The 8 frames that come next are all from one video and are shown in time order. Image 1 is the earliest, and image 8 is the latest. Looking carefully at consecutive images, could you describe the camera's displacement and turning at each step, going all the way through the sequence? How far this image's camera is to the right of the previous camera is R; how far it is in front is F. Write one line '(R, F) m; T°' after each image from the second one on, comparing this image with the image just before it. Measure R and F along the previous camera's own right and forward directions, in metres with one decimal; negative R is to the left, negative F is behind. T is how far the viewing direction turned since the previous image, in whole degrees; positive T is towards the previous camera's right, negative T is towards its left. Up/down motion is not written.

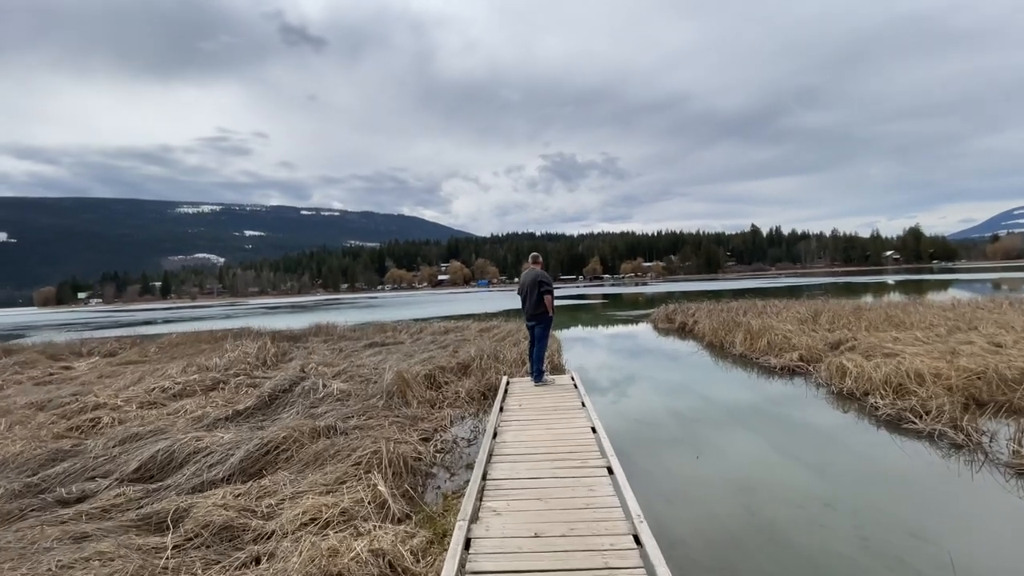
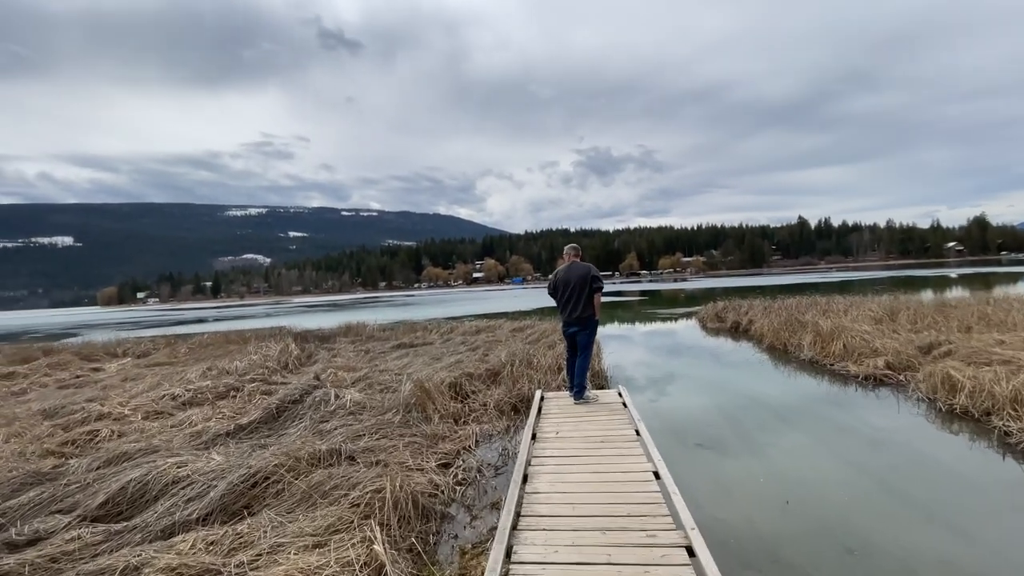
(0.0, +1.2) m; -4°
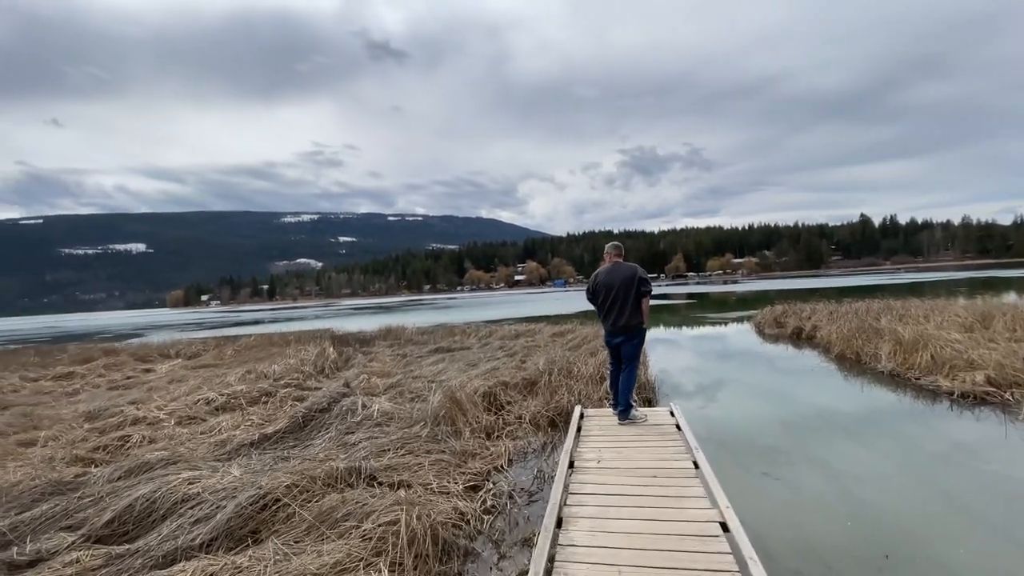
(+0.1, +0.6) m; -5°
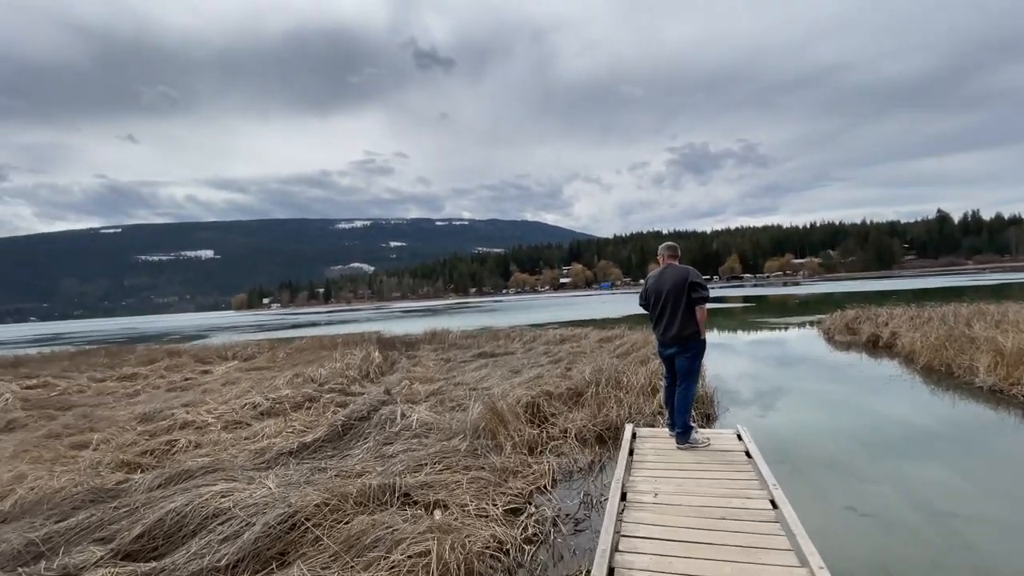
(0.0, +0.4) m; -6°
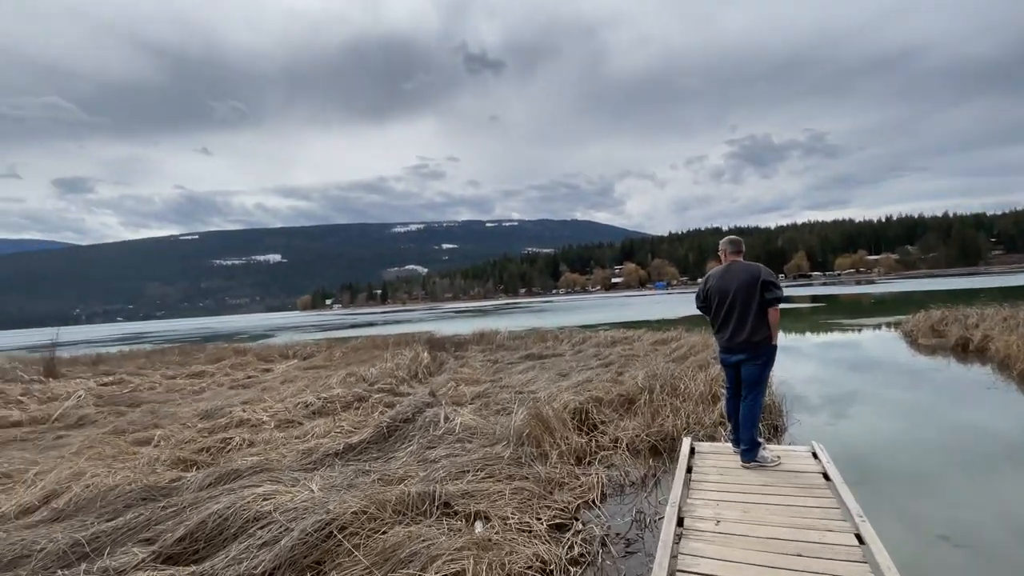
(+0.1, +0.3) m; -6°
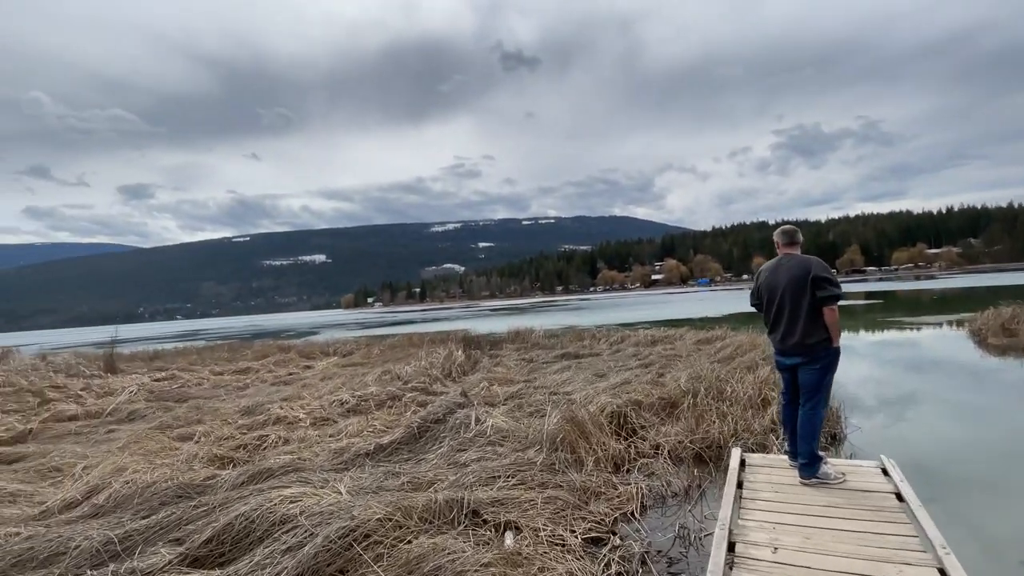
(+0.1, +0.3) m; -5°
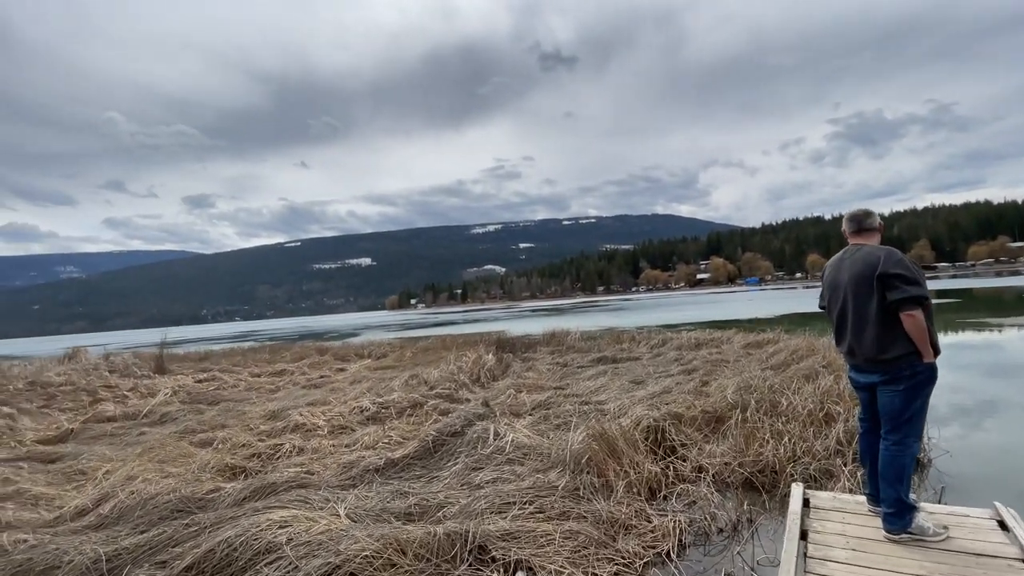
(+0.3, +0.6) m; -5°
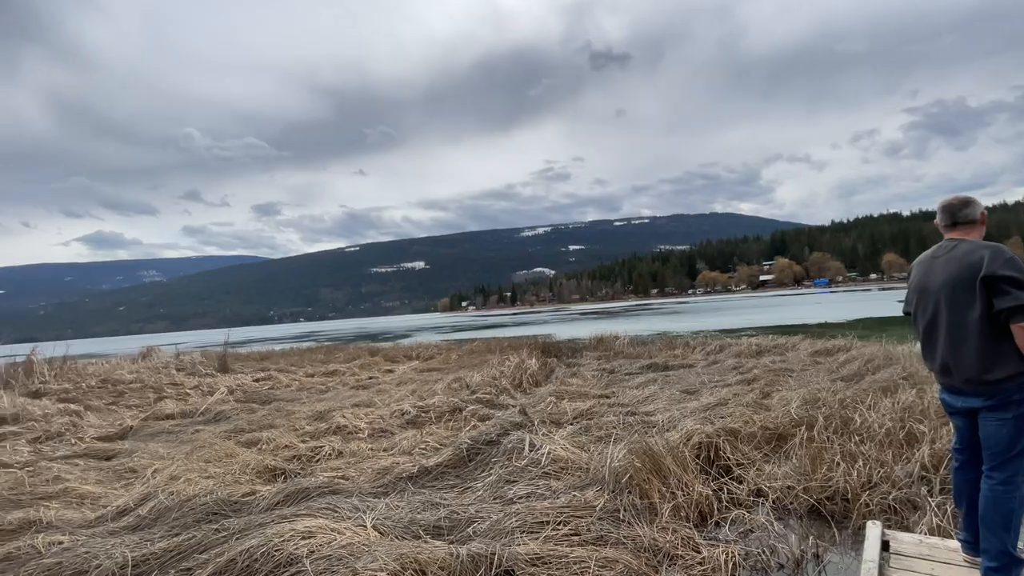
(+0.2, +0.3) m; -6°
